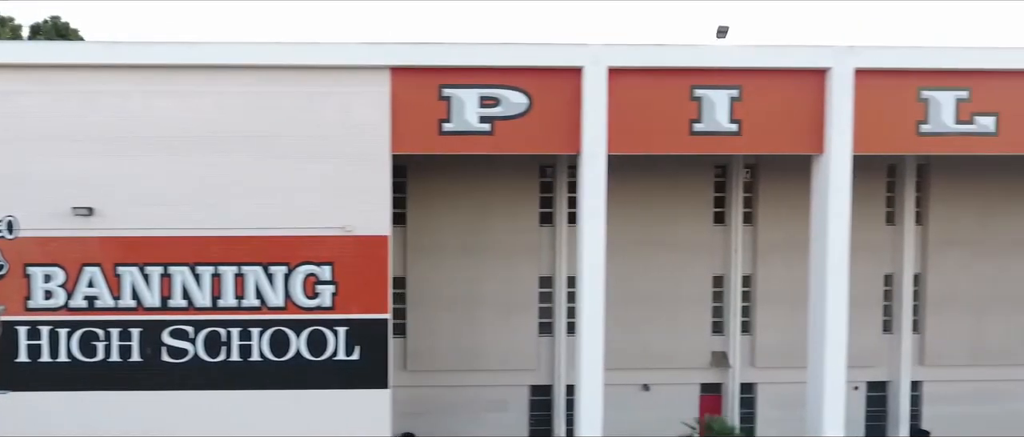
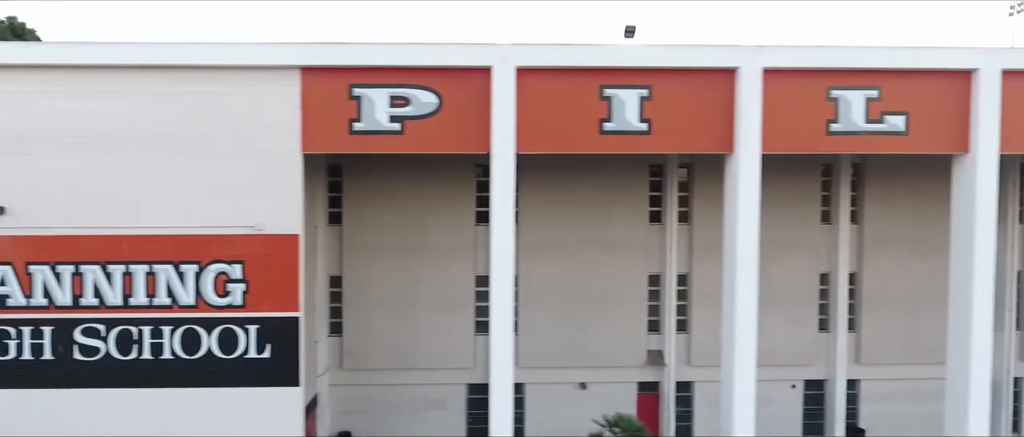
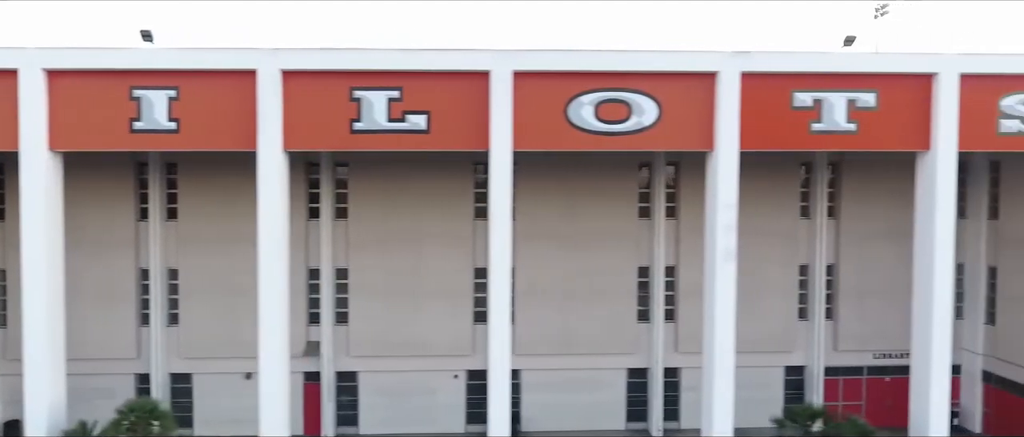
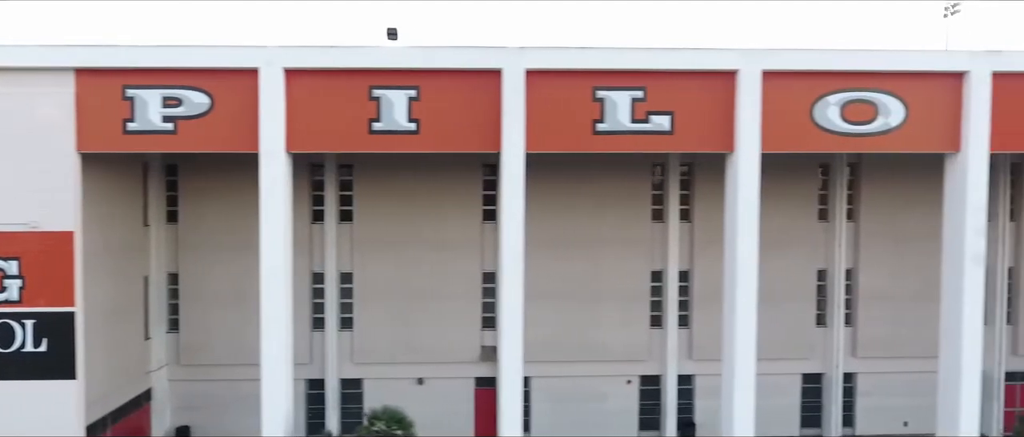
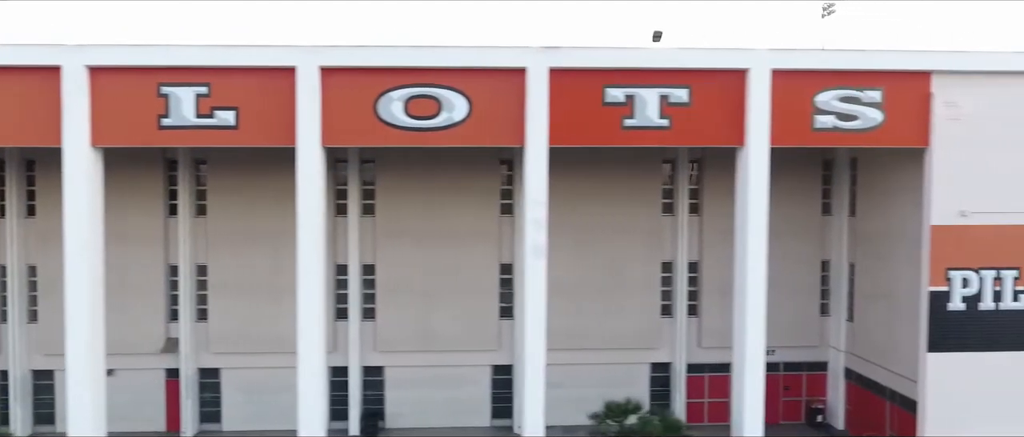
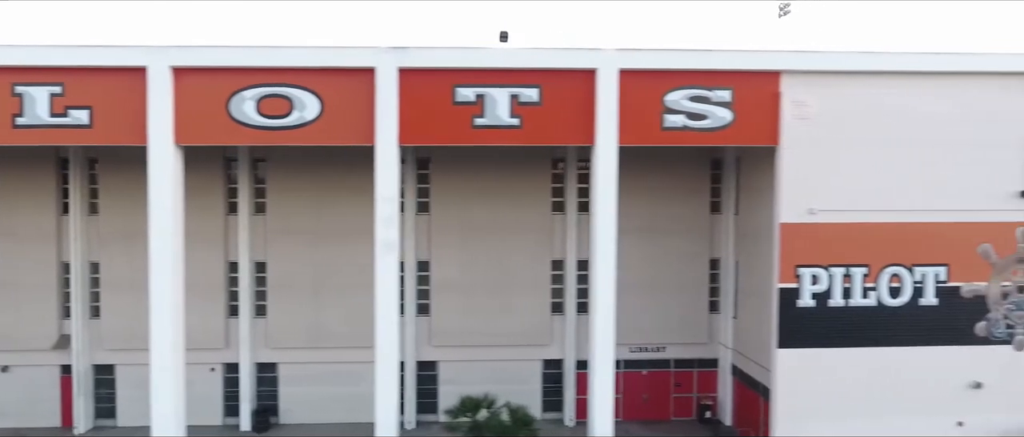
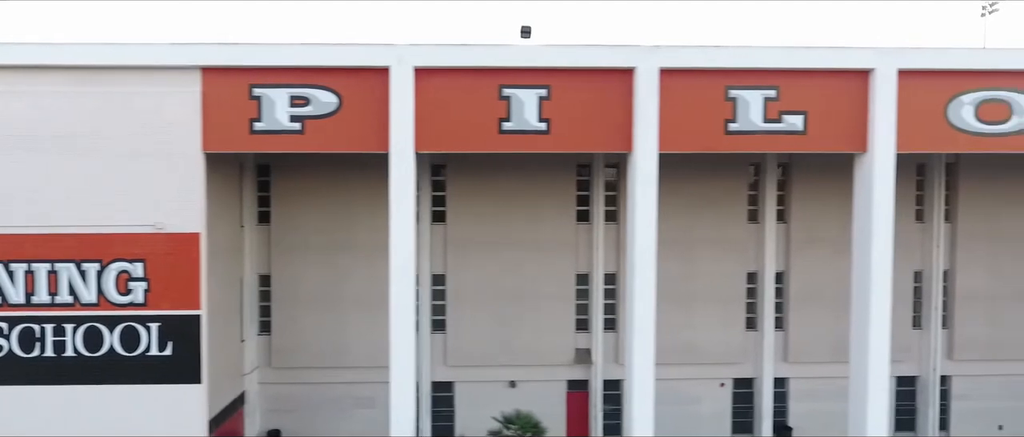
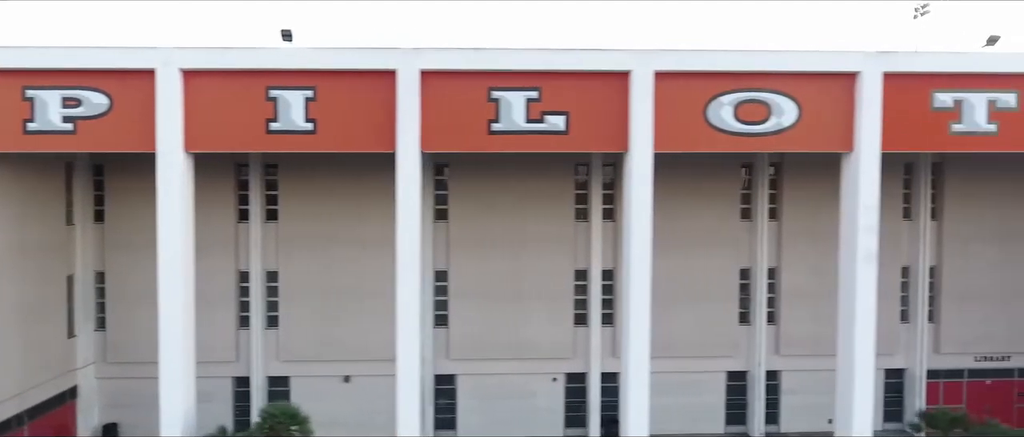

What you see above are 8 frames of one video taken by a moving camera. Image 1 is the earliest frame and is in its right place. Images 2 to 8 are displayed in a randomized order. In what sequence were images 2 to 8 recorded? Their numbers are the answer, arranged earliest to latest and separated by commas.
2, 7, 4, 8, 3, 5, 6
